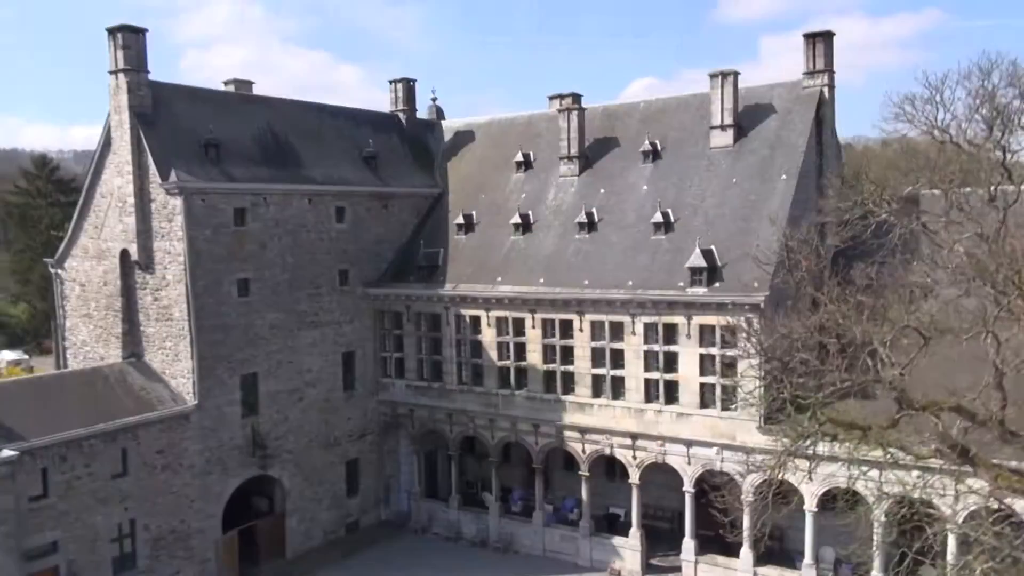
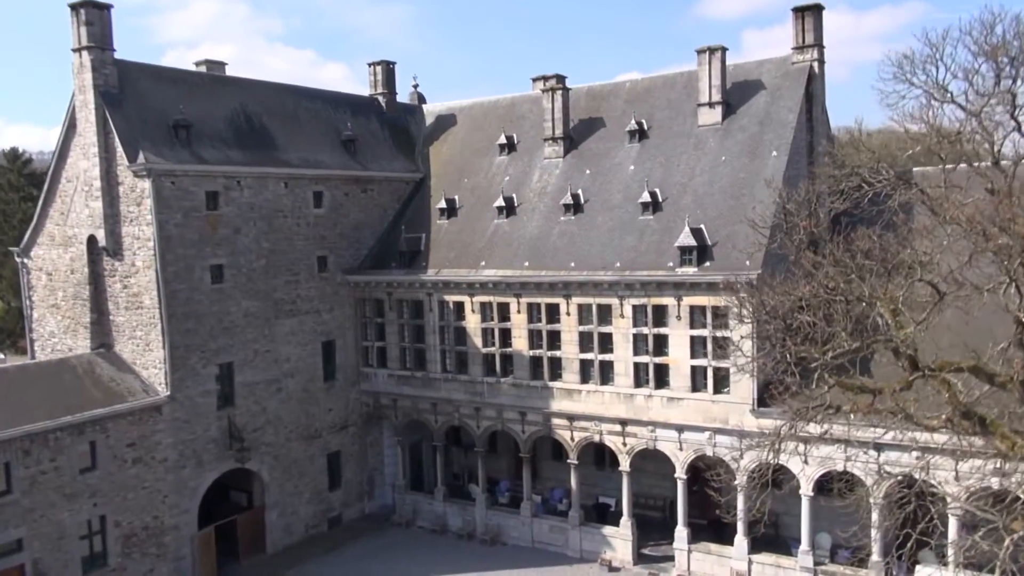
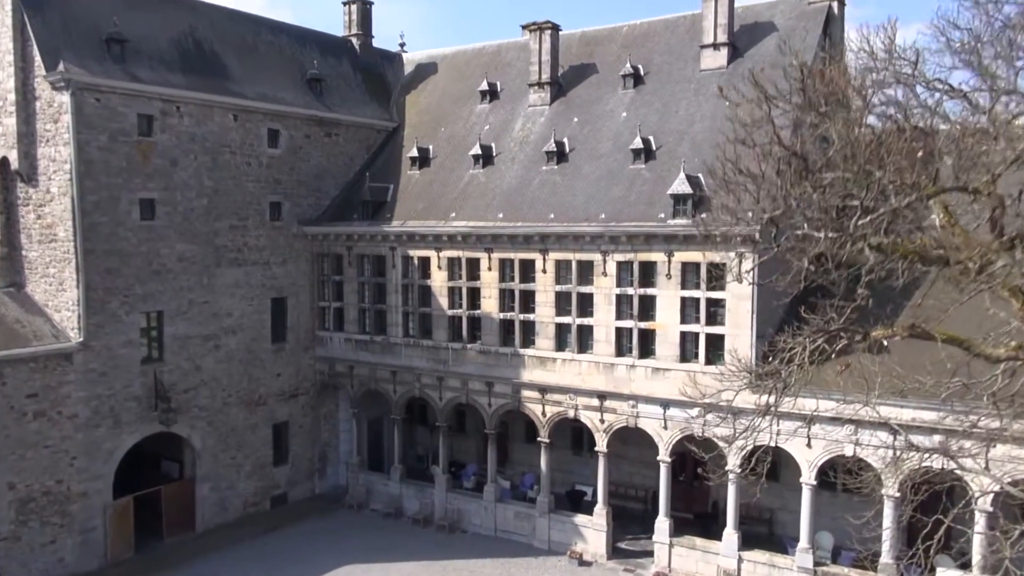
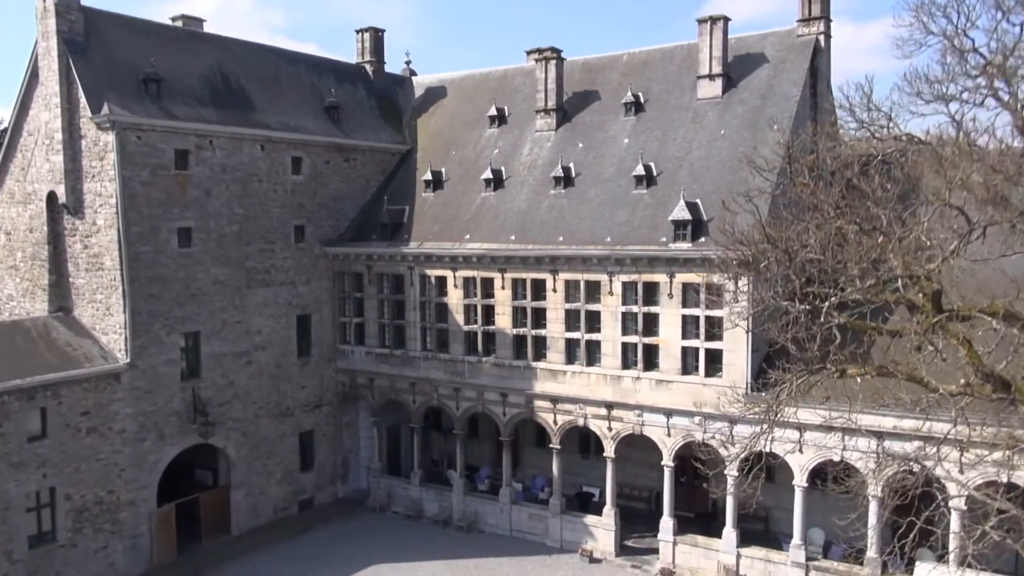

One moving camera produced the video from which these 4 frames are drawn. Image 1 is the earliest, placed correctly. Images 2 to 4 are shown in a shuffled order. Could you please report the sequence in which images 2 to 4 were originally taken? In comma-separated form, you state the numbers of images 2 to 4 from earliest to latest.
2, 4, 3
